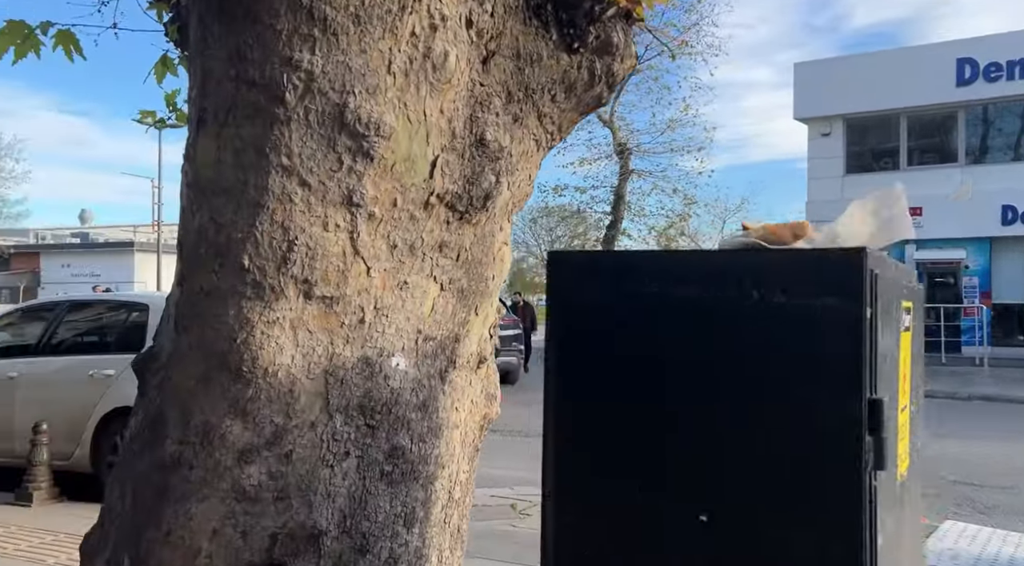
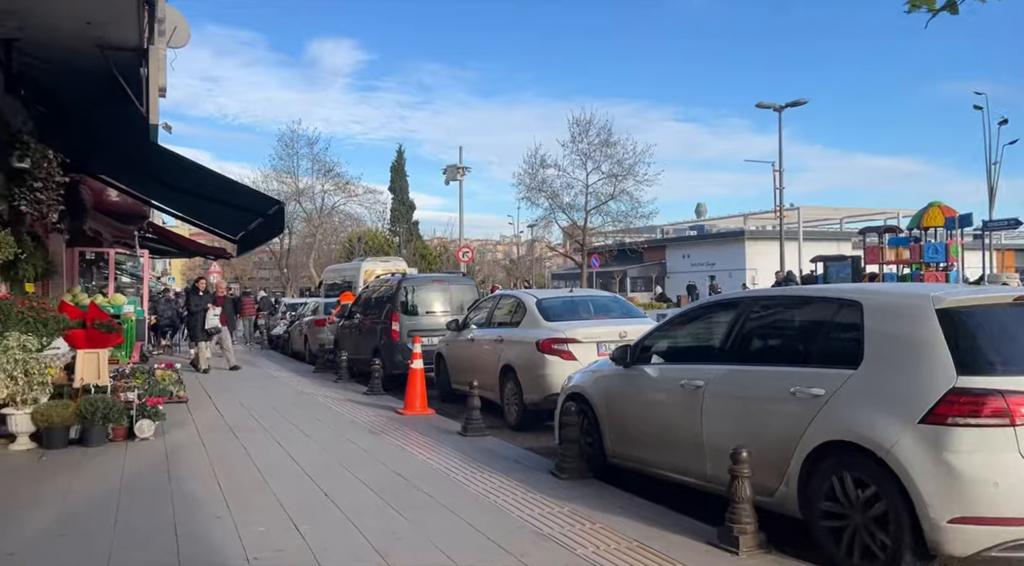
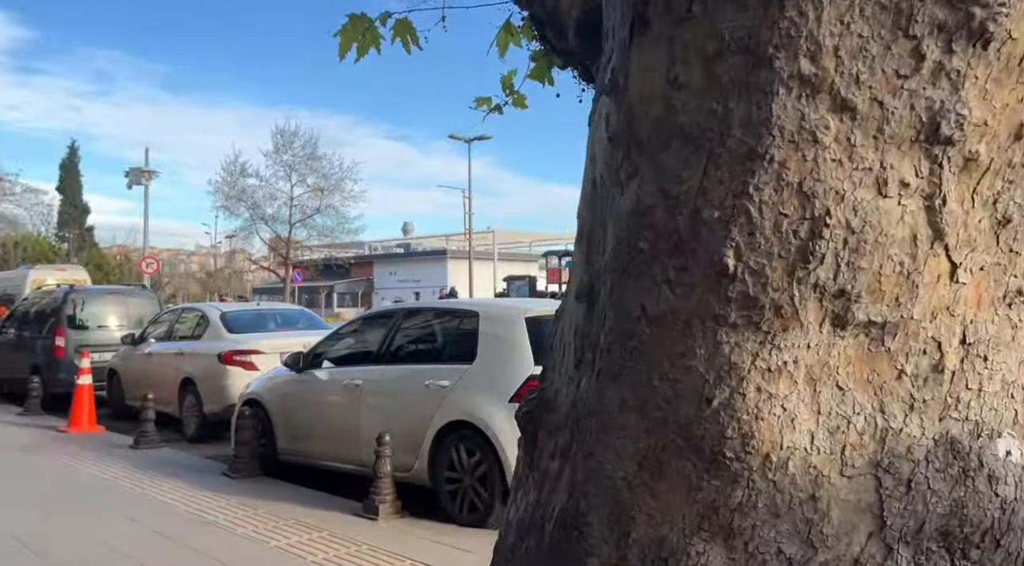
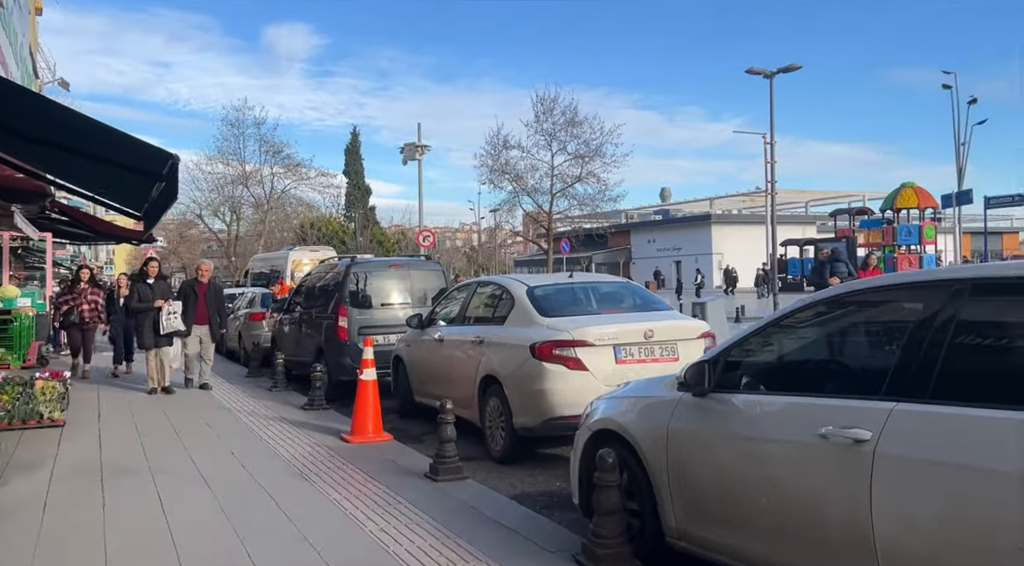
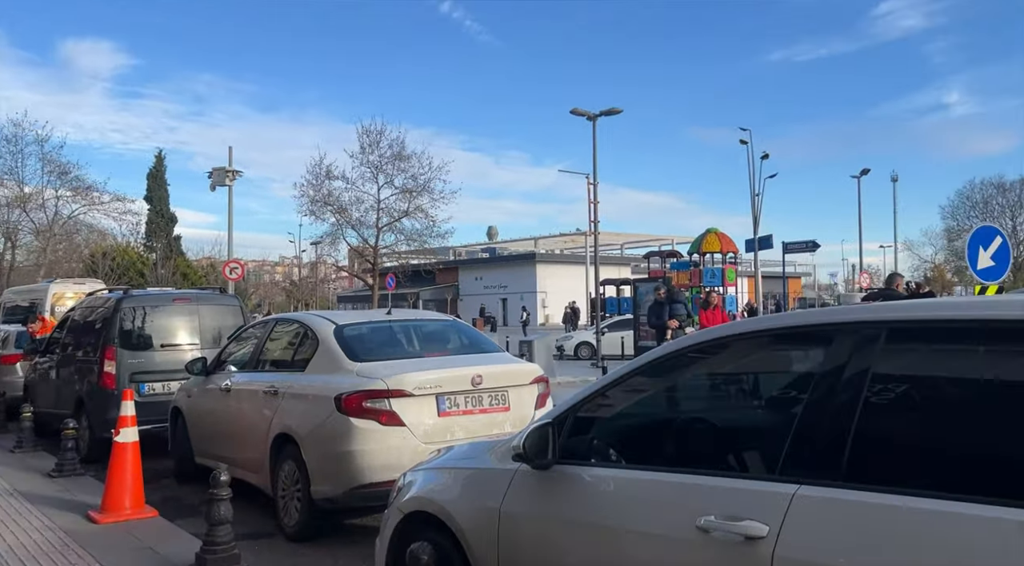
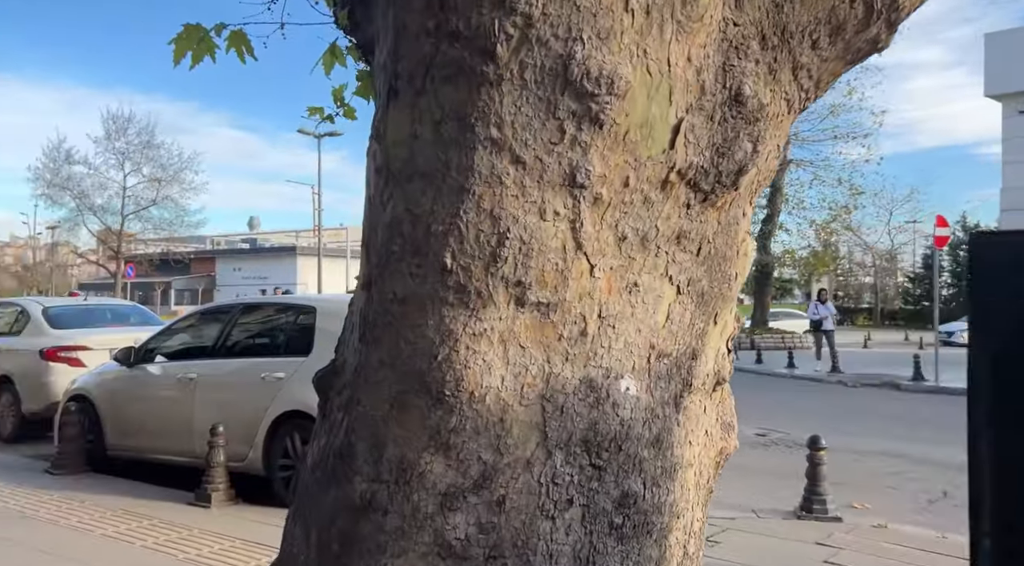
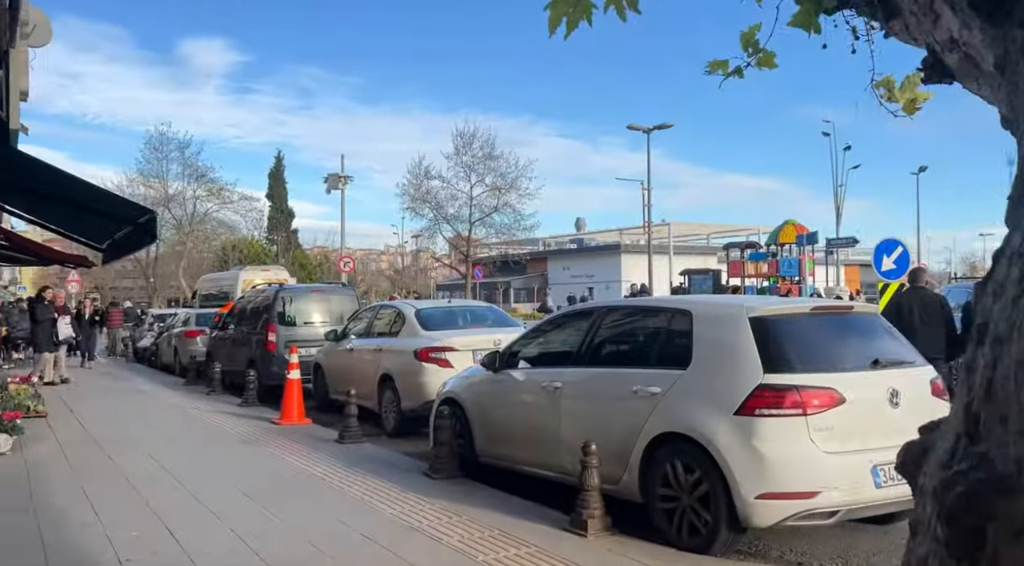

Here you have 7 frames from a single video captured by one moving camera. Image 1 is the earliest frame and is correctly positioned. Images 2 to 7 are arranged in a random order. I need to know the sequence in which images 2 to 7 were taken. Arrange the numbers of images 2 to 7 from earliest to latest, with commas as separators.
6, 3, 7, 2, 4, 5
